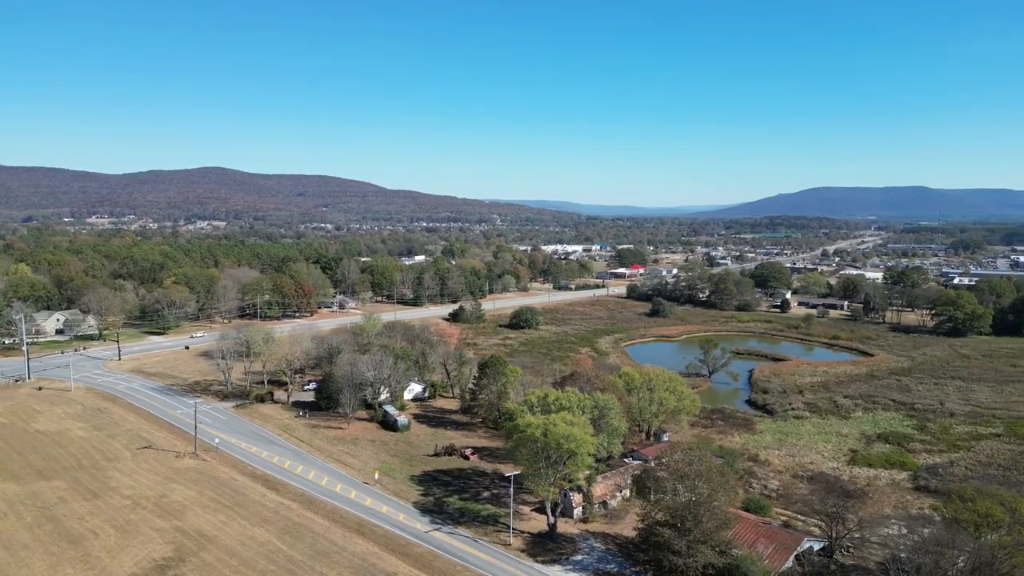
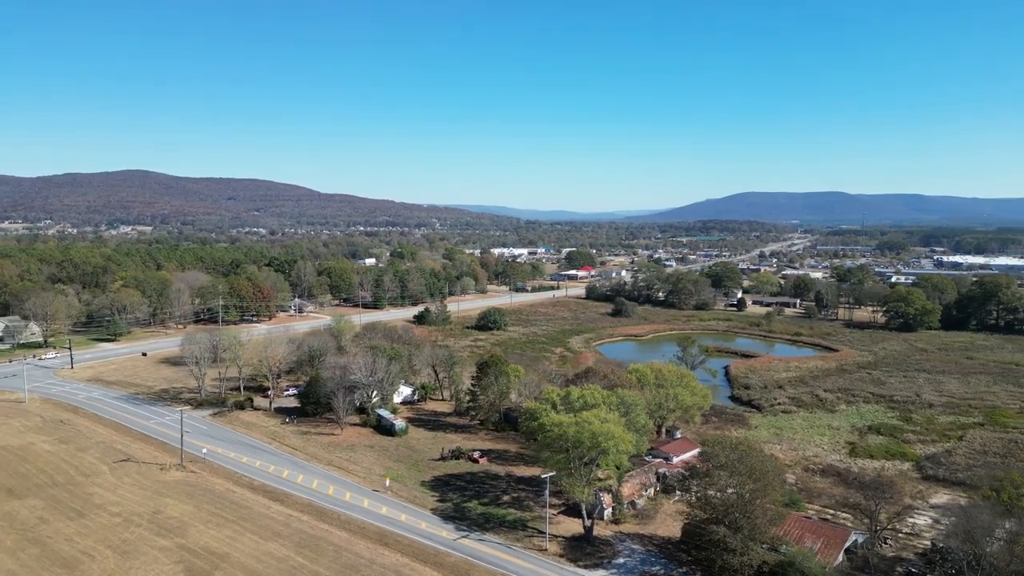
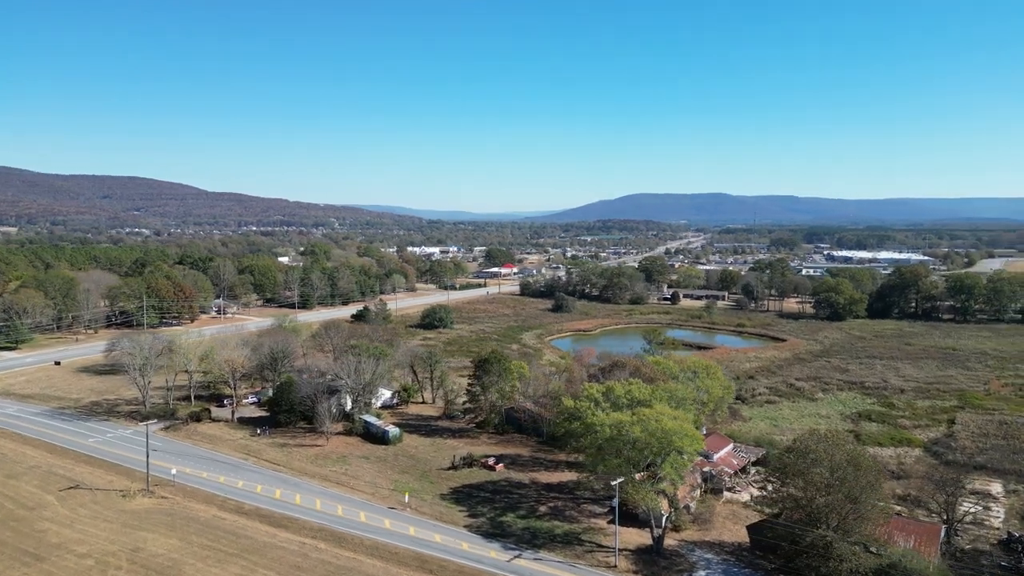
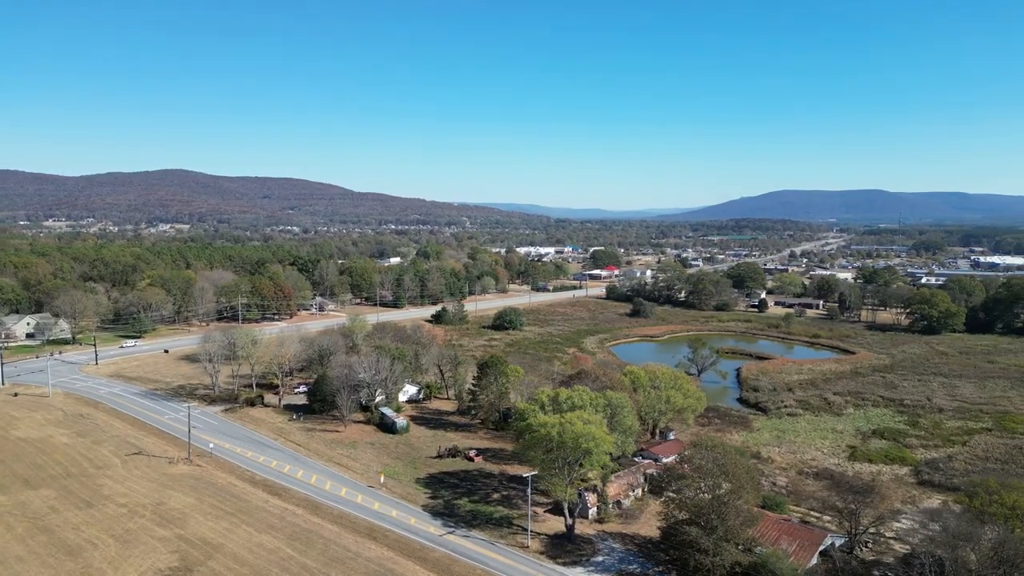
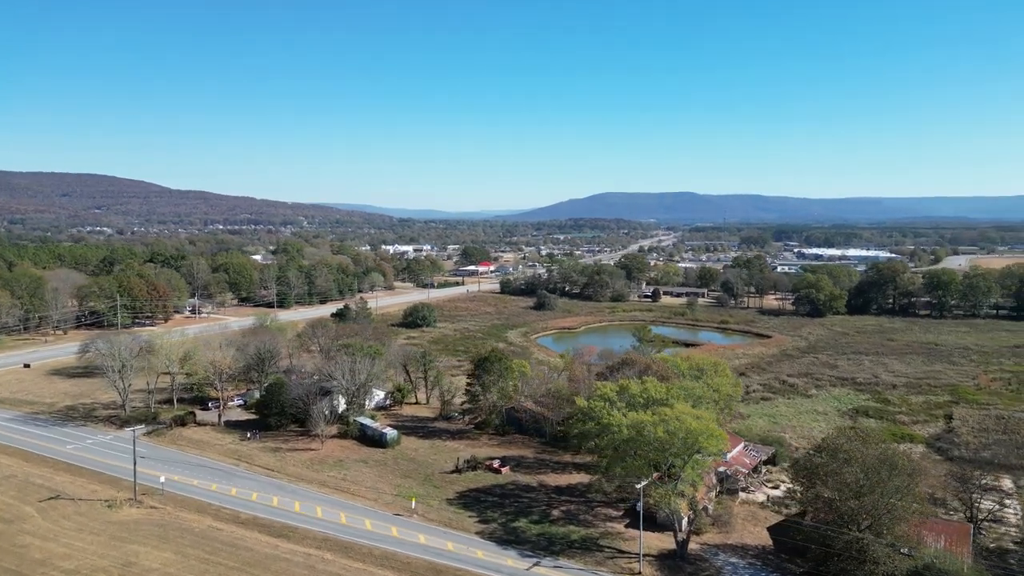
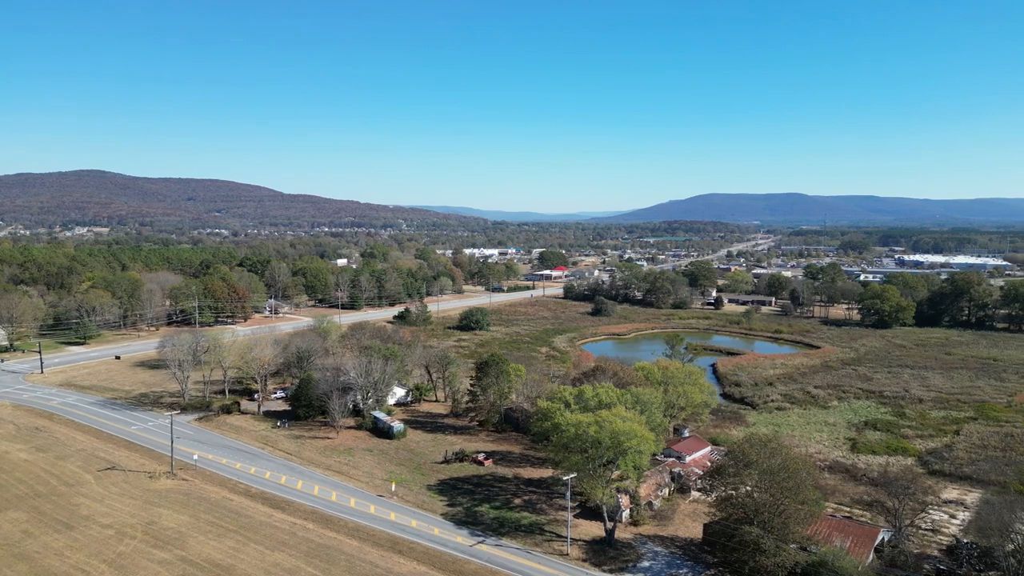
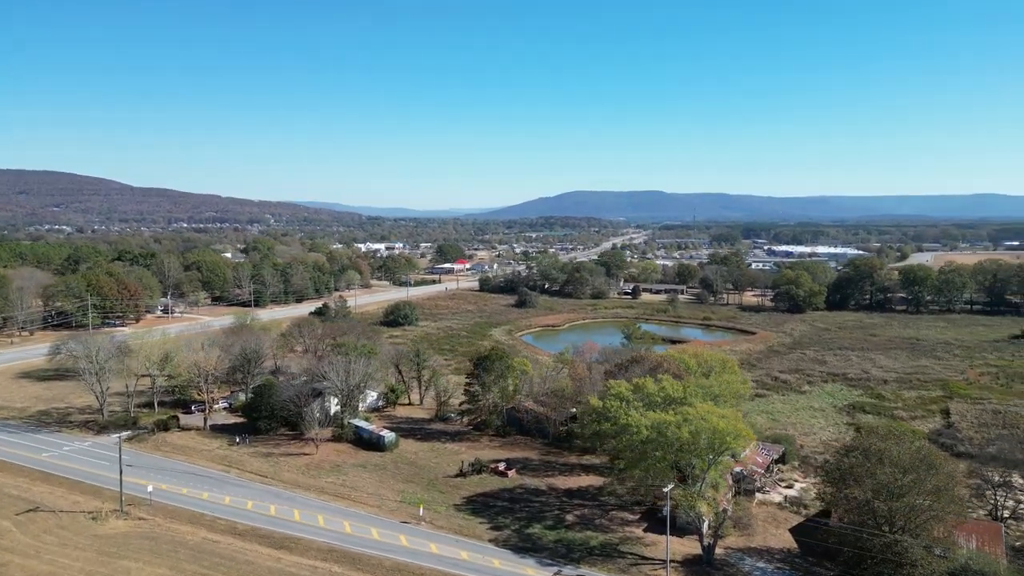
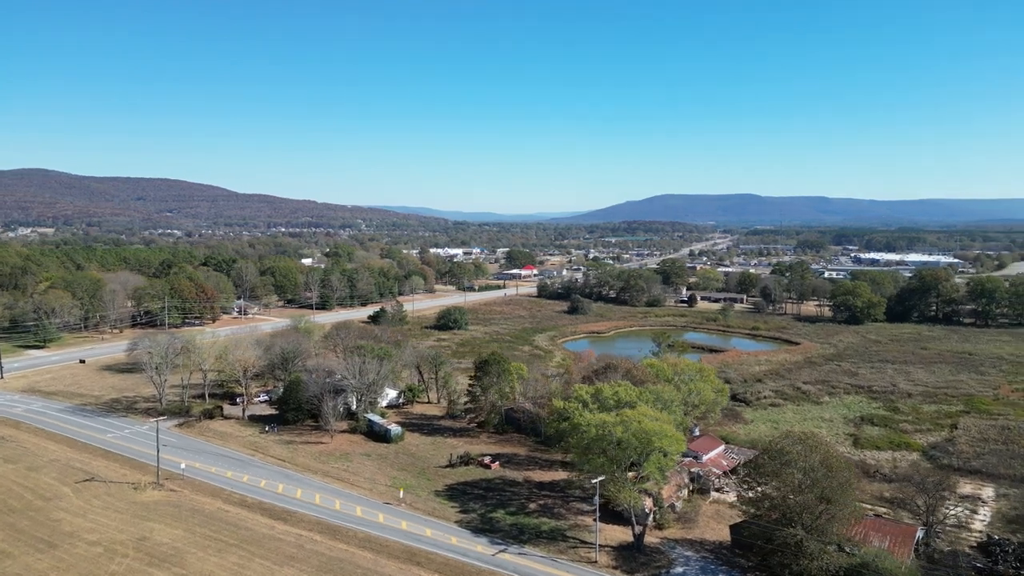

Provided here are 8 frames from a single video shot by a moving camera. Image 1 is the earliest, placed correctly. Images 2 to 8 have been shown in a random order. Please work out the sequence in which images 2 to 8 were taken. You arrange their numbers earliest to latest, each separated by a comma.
4, 2, 6, 8, 3, 5, 7
